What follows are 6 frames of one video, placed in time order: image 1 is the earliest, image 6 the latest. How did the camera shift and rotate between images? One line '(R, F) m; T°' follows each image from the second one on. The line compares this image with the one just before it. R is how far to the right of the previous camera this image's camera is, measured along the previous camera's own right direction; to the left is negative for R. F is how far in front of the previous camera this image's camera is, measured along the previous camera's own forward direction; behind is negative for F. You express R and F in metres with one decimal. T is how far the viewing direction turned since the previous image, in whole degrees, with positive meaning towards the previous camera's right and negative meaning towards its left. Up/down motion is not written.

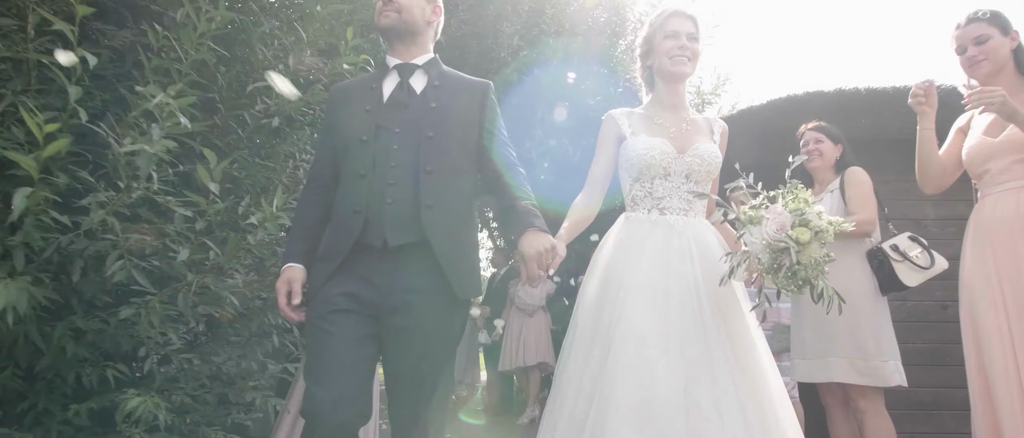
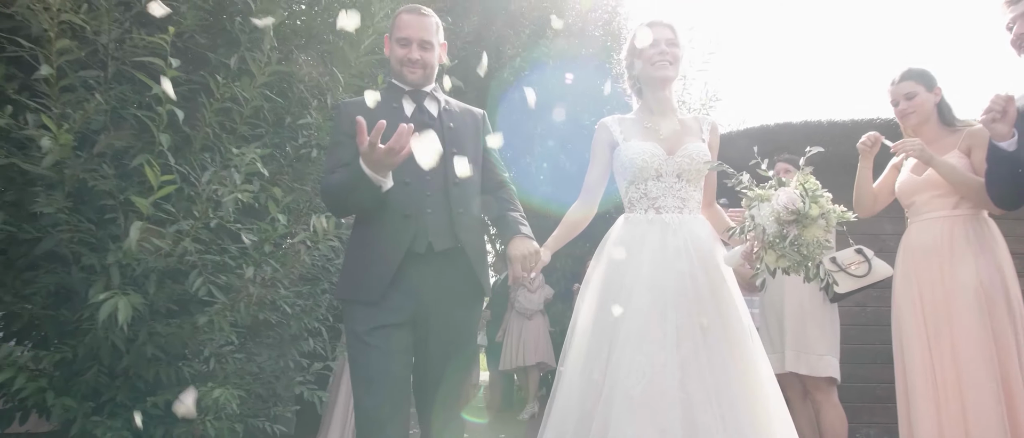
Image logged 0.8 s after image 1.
(-0.1, -0.5) m; 0°
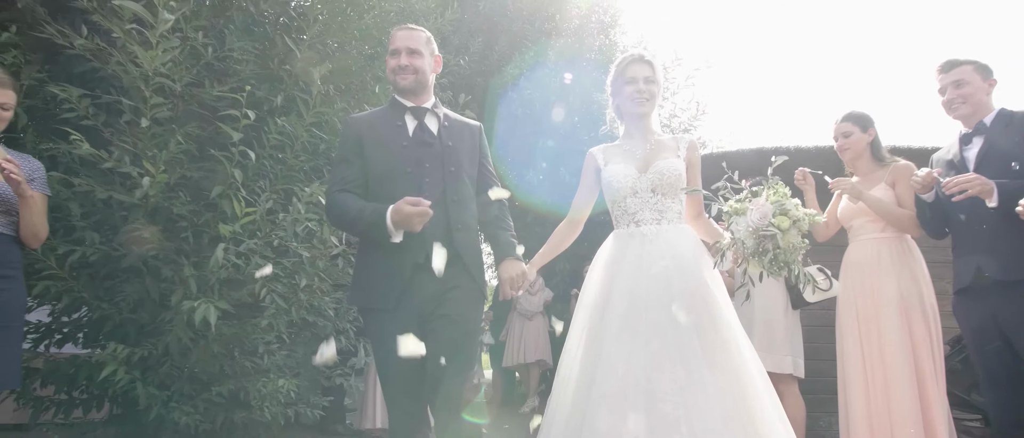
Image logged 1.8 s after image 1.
(-0.1, -0.6) m; 0°
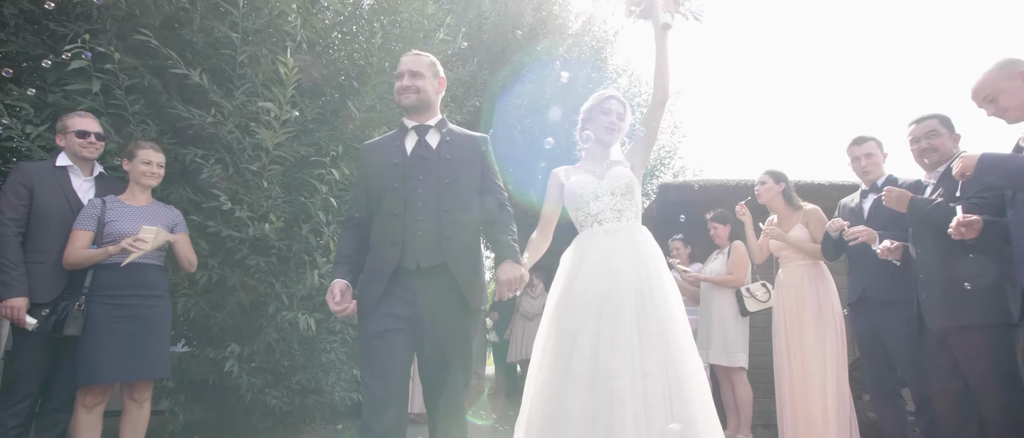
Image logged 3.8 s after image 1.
(-0.1, -1.1) m; +1°
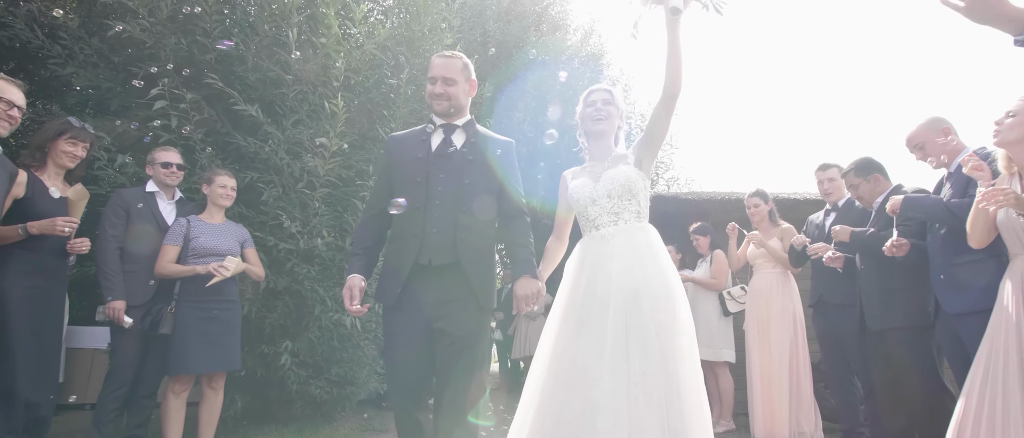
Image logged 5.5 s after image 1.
(-0.1, -0.7) m; 0°
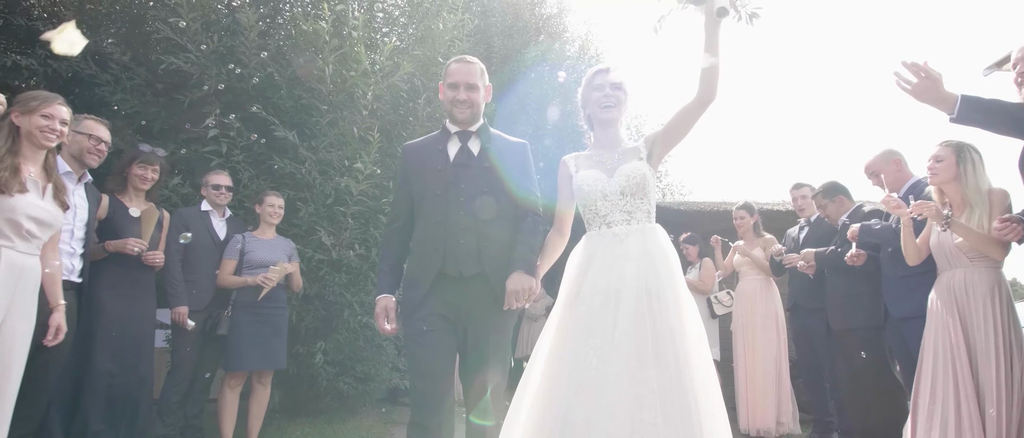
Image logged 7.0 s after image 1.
(-0.1, -0.6) m; +1°
